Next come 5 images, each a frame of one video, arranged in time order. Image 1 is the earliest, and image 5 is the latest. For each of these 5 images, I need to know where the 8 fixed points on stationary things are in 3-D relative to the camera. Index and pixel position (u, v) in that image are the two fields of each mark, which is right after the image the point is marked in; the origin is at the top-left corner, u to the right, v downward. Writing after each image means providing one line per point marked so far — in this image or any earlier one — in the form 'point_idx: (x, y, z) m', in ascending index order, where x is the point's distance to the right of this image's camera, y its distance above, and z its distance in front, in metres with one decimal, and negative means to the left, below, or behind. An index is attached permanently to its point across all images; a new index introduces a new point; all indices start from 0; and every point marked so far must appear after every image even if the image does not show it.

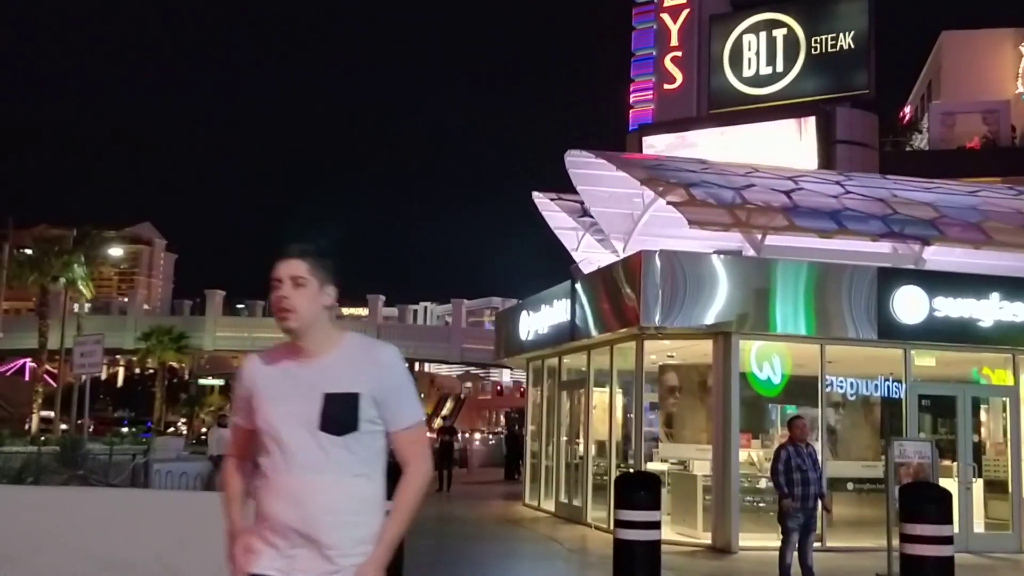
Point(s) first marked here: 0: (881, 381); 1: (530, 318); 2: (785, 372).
0: (+5.4, -1.4, +15.4) m
1: (+0.3, -0.5, +18.7) m
2: (+3.9, -1.3, +15.0) m
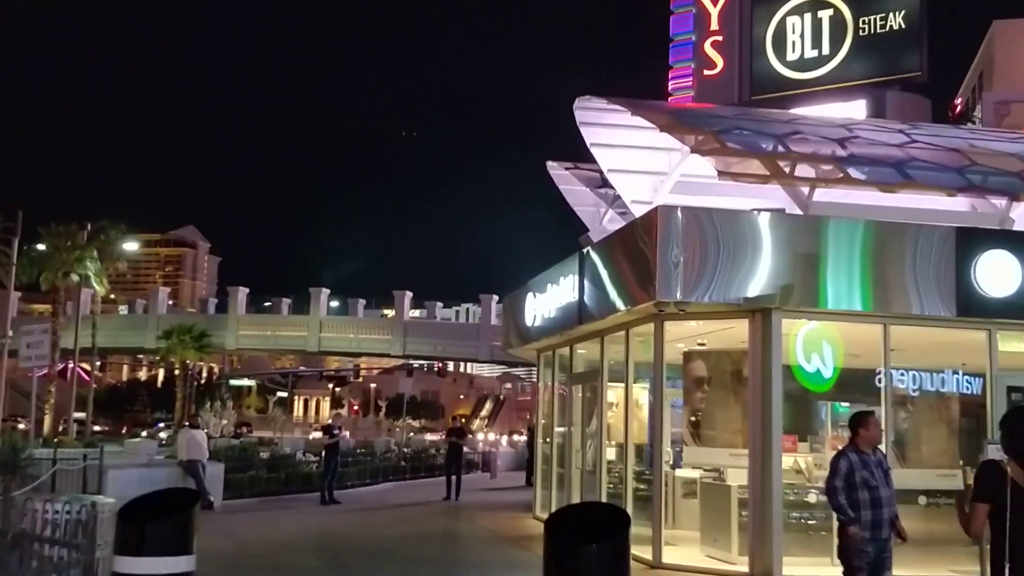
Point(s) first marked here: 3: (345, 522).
0: (+5.3, -1.0, +12.6) m
1: (+0.4, -0.2, +16.1) m
2: (+3.8, -0.9, +12.2) m
3: (-2.8, -3.8, +16.8) m
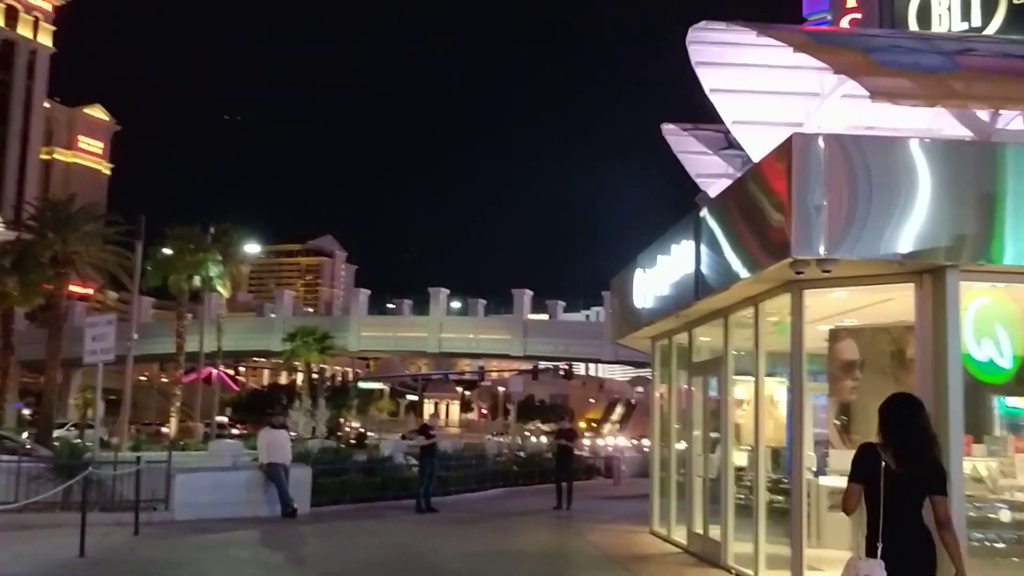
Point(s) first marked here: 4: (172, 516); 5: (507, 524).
0: (+6.3, -0.6, +9.7) m
1: (+1.8, +0.1, +13.8) m
2: (+4.7, -0.5, +9.5) m
3: (-1.2, -3.5, +14.8) m
4: (-4.9, -3.3, +15.1) m
5: (-0.1, -3.8, +16.9) m
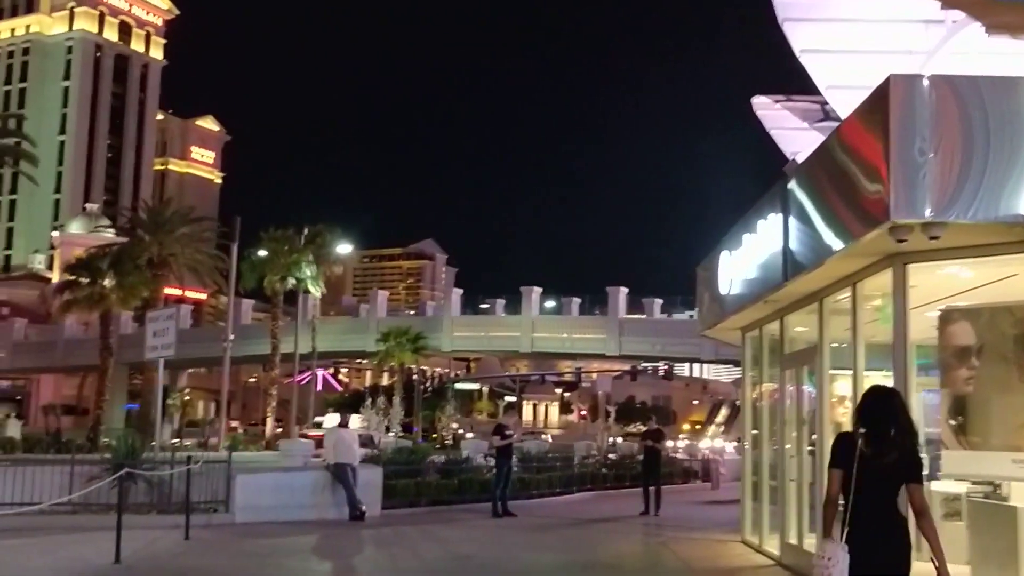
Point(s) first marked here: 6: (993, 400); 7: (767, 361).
0: (+6.7, -0.4, +8.0) m
1: (+2.6, +0.3, +12.5) m
2: (+5.2, -0.3, +7.9) m
3: (-0.2, -3.4, +13.8) m
4: (-3.9, -3.2, +14.5) m
5: (+1.1, -3.7, +15.8) m
6: (+4.0, -0.9, +8.6) m
7: (+3.5, -1.0, +14.2) m
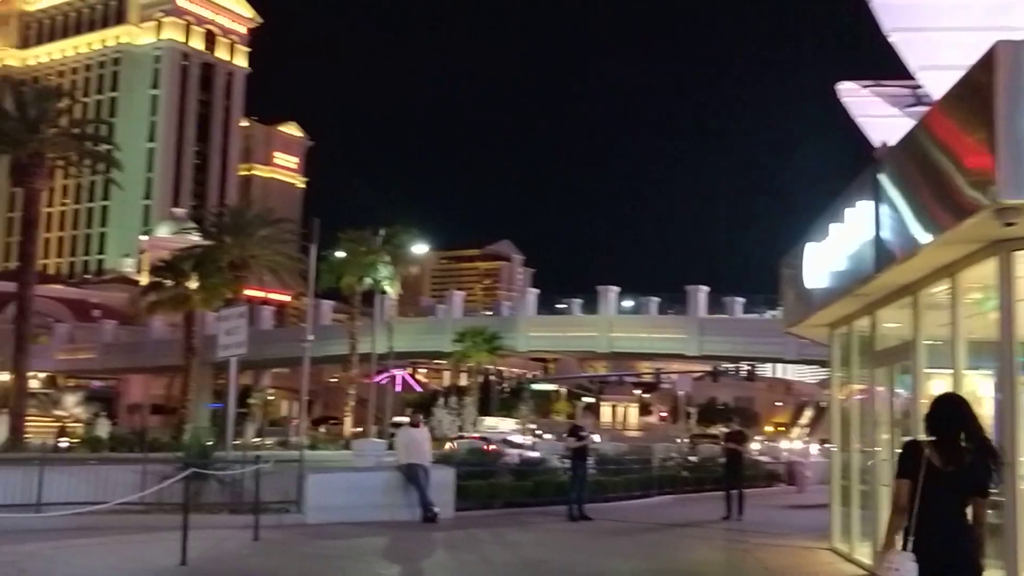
0: (+7.2, -0.3, +7.0) m
1: (+3.5, +0.4, +11.8) m
2: (+5.7, -0.2, +7.1) m
3: (+0.8, -3.3, +13.4) m
4: (-2.8, -3.2, +14.3) m
5: (+2.2, -3.6, +15.3) m
6: (+4.5, -0.8, +7.8) m
7: (+4.5, -0.9, +13.5) m
